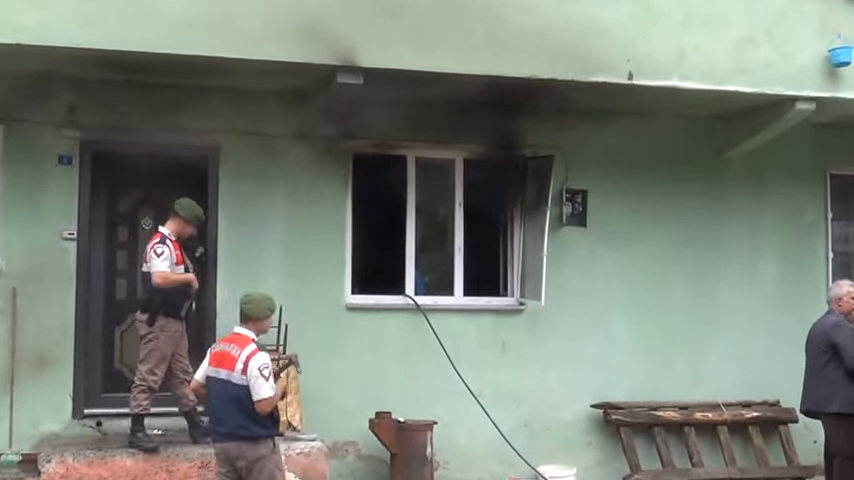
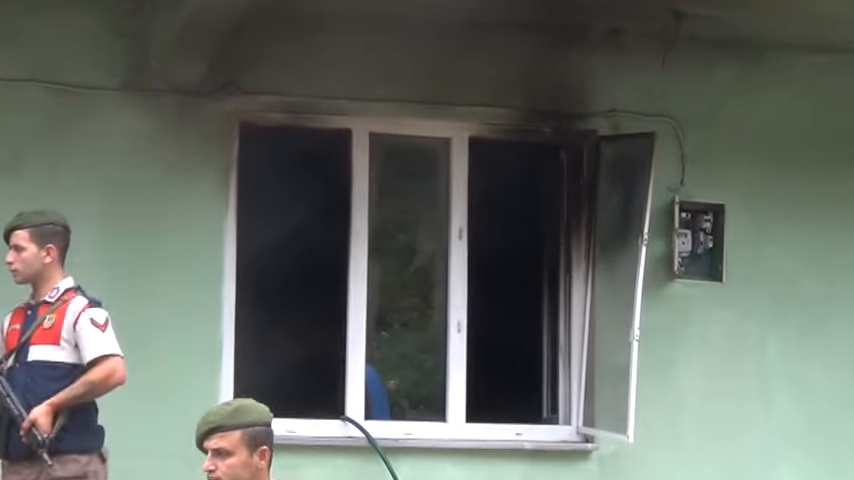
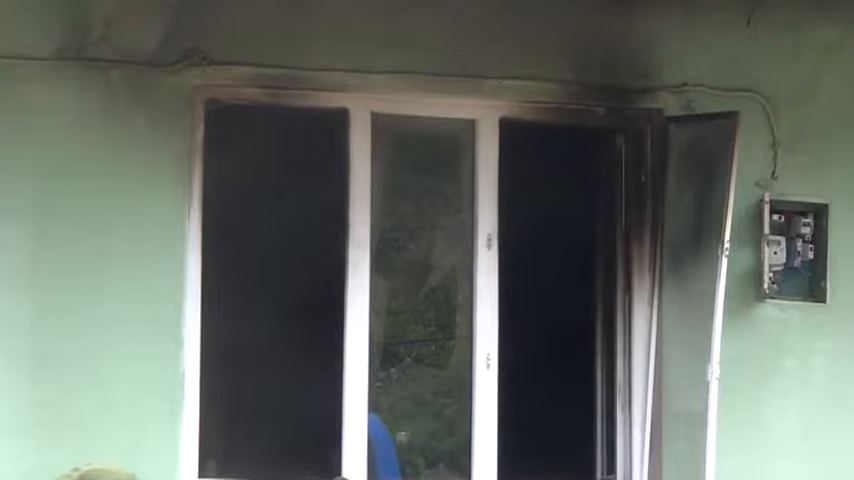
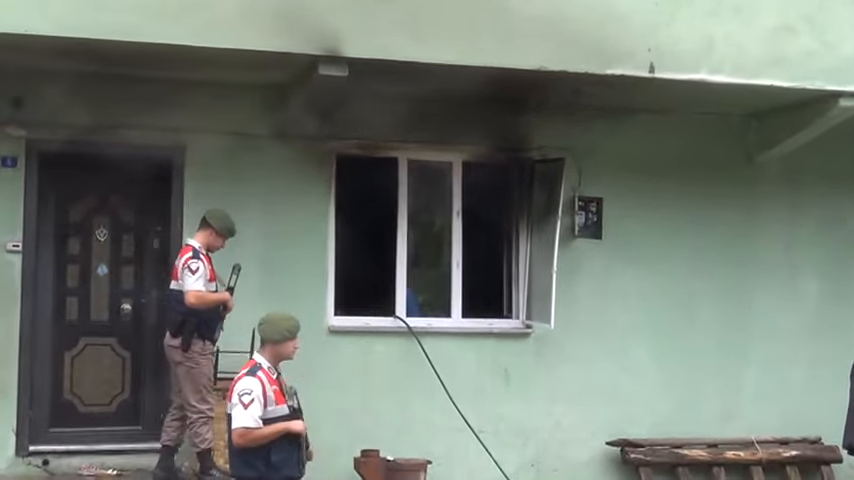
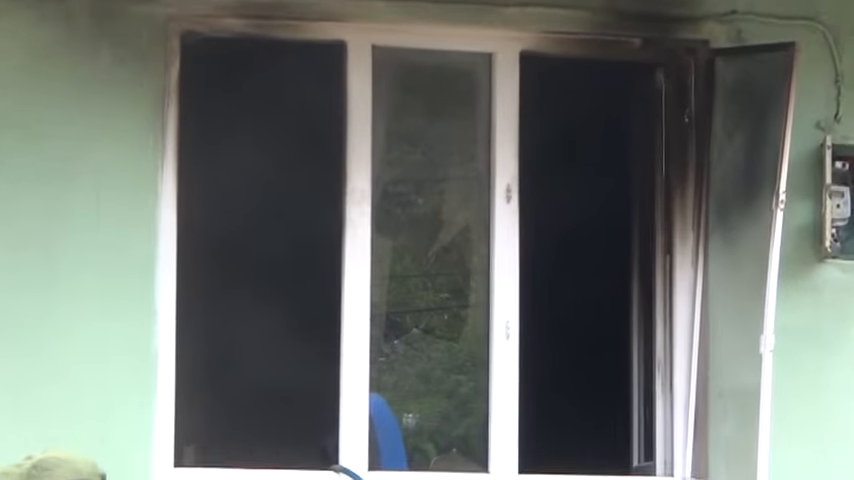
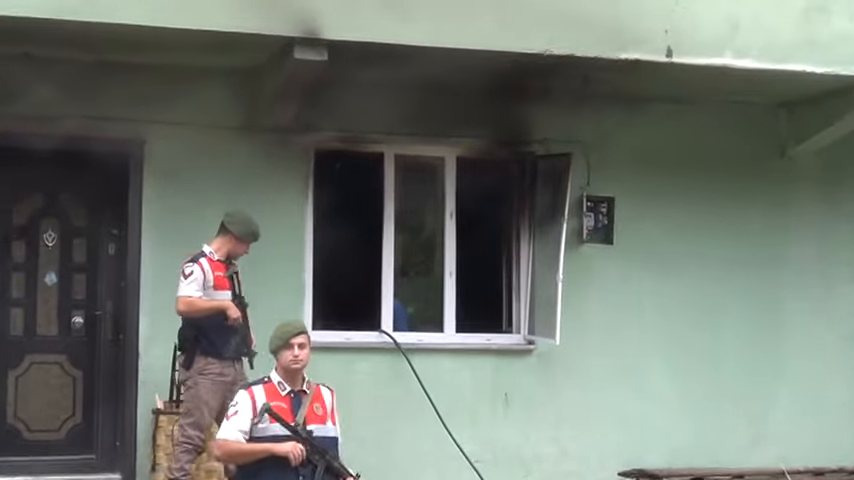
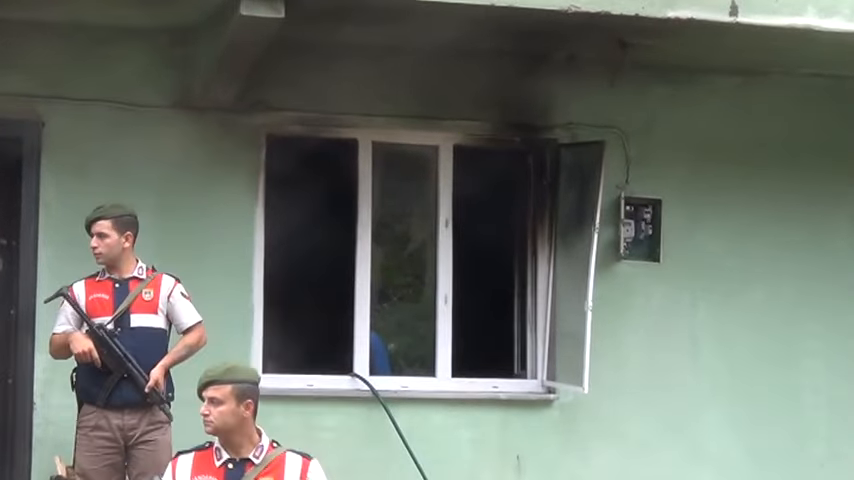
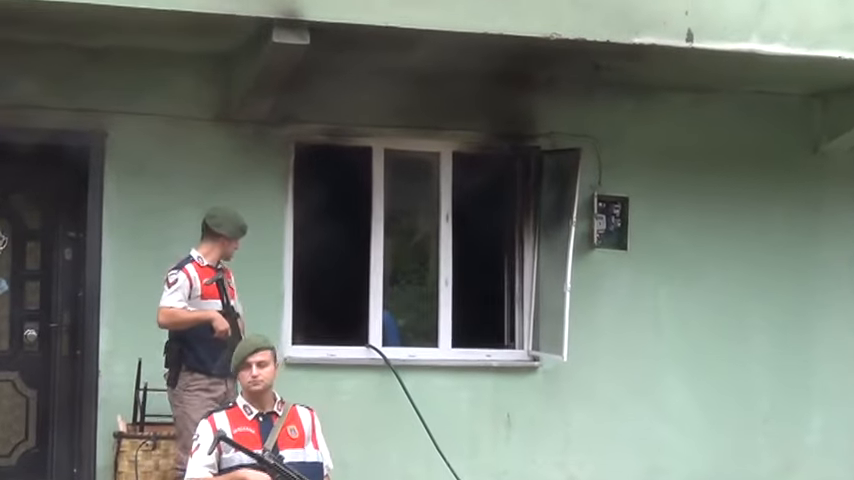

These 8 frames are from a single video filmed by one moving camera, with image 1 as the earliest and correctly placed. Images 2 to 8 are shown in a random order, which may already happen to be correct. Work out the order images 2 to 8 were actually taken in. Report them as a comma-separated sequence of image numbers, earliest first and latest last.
4, 6, 8, 7, 2, 3, 5
